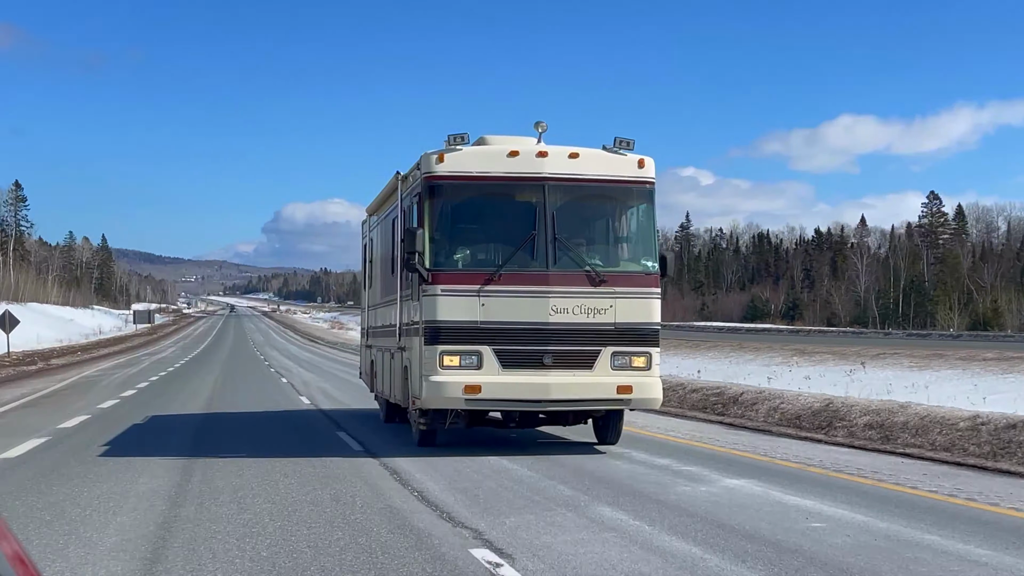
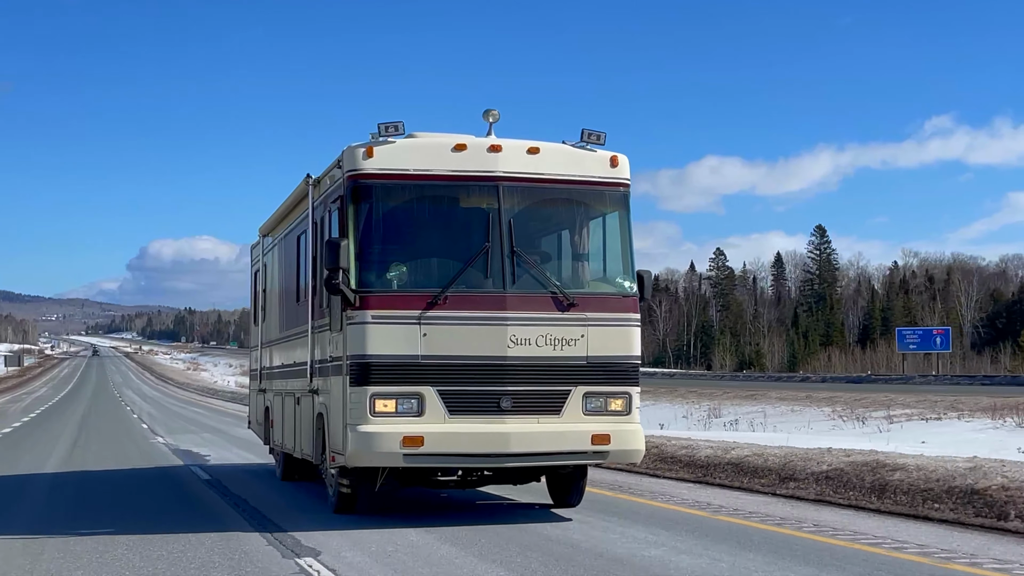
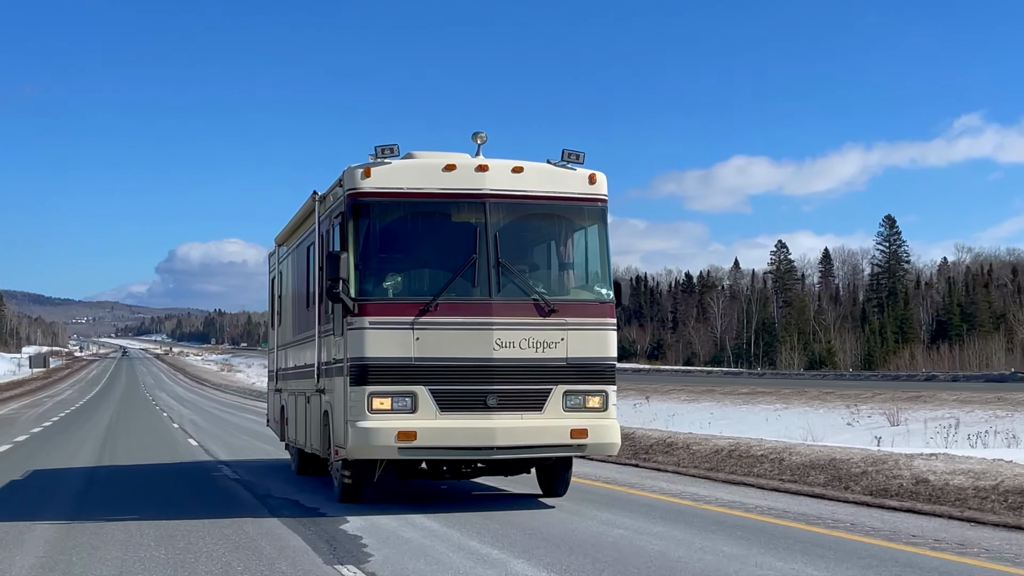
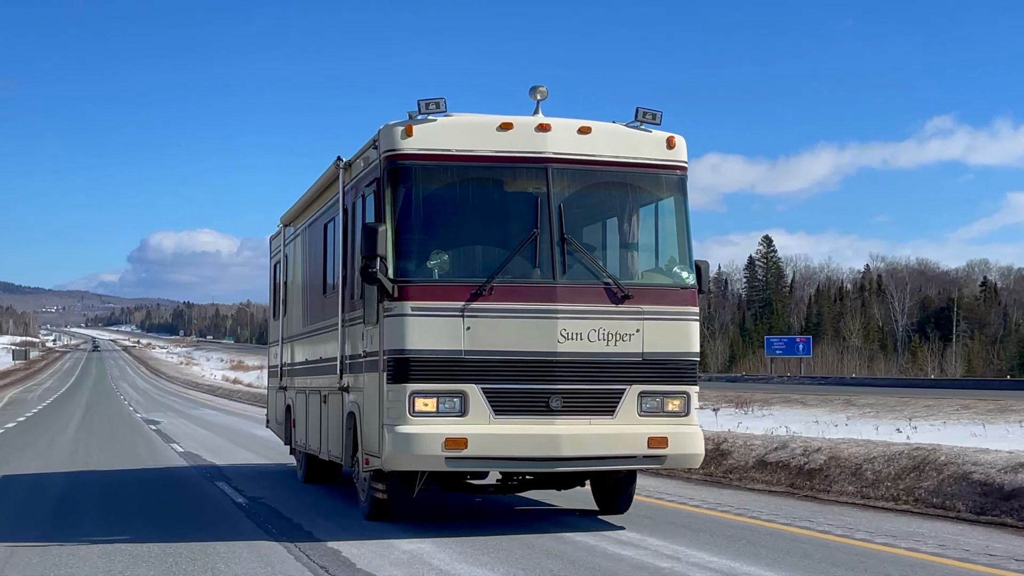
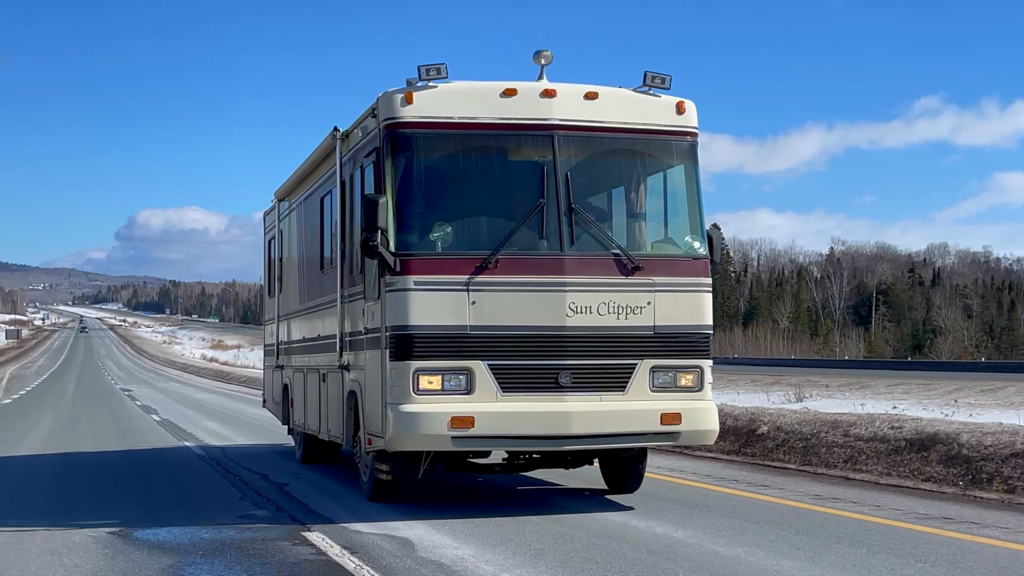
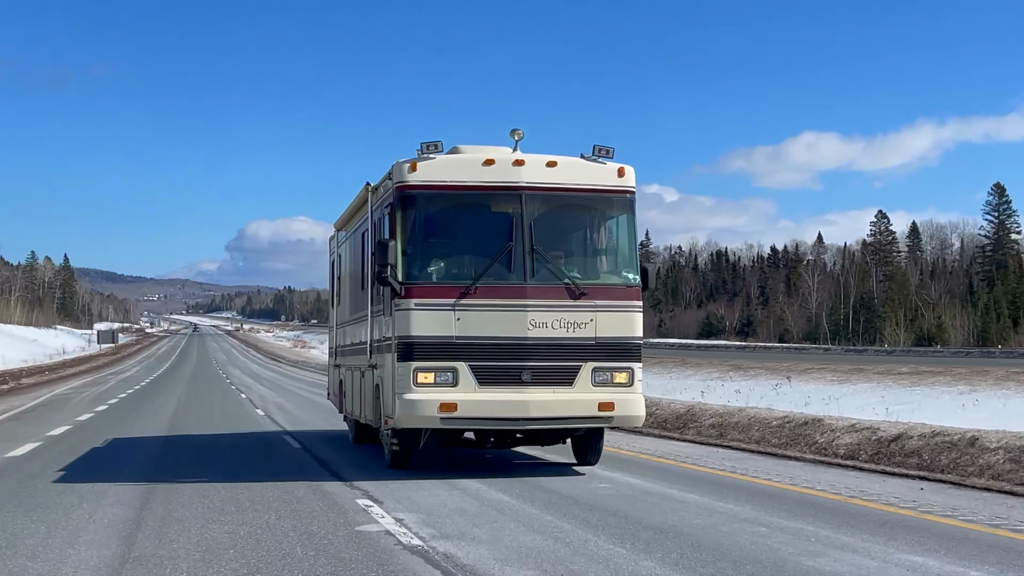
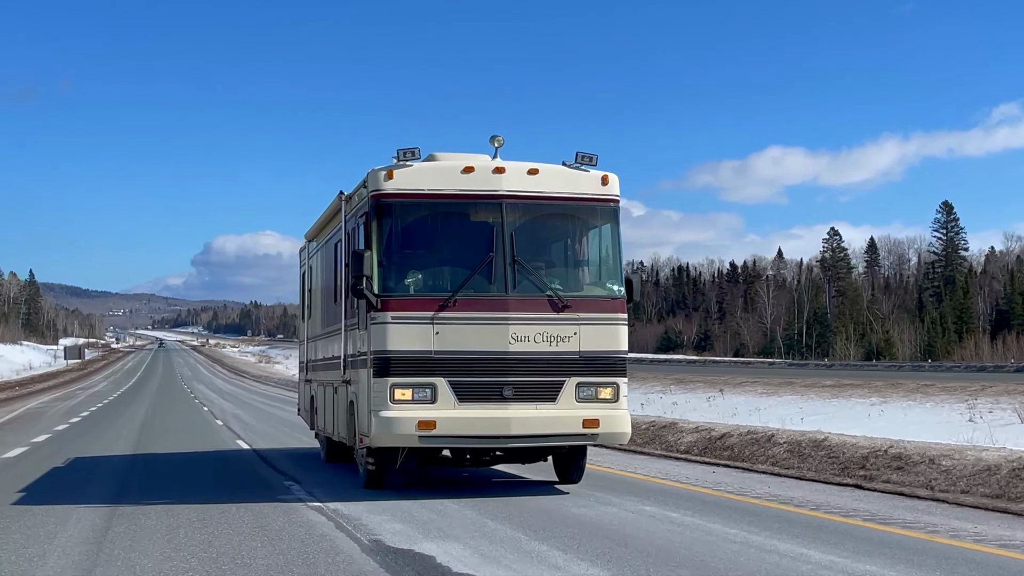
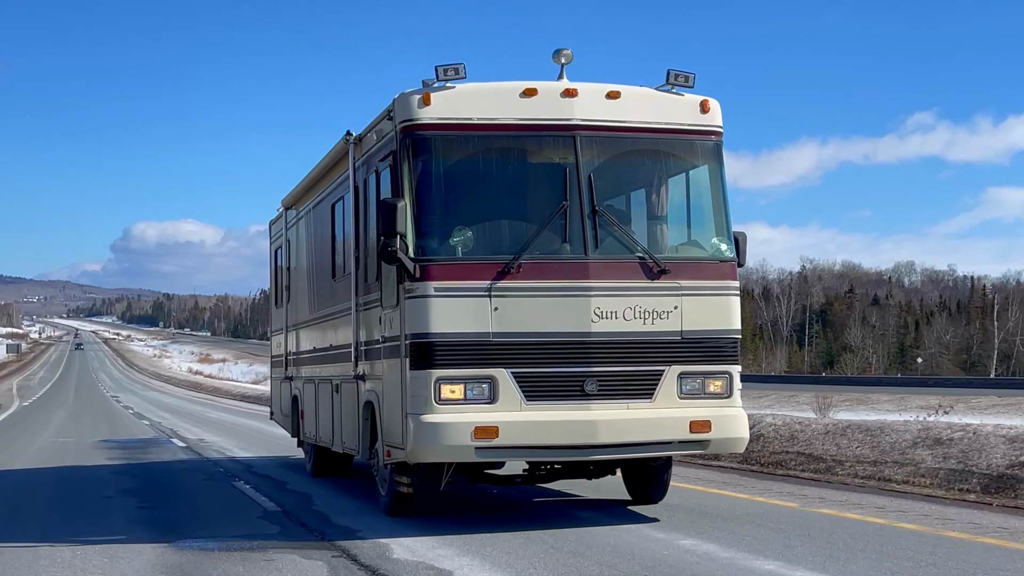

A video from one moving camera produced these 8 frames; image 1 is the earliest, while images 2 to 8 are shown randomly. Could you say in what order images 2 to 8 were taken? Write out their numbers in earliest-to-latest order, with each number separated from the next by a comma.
6, 7, 3, 2, 4, 5, 8
